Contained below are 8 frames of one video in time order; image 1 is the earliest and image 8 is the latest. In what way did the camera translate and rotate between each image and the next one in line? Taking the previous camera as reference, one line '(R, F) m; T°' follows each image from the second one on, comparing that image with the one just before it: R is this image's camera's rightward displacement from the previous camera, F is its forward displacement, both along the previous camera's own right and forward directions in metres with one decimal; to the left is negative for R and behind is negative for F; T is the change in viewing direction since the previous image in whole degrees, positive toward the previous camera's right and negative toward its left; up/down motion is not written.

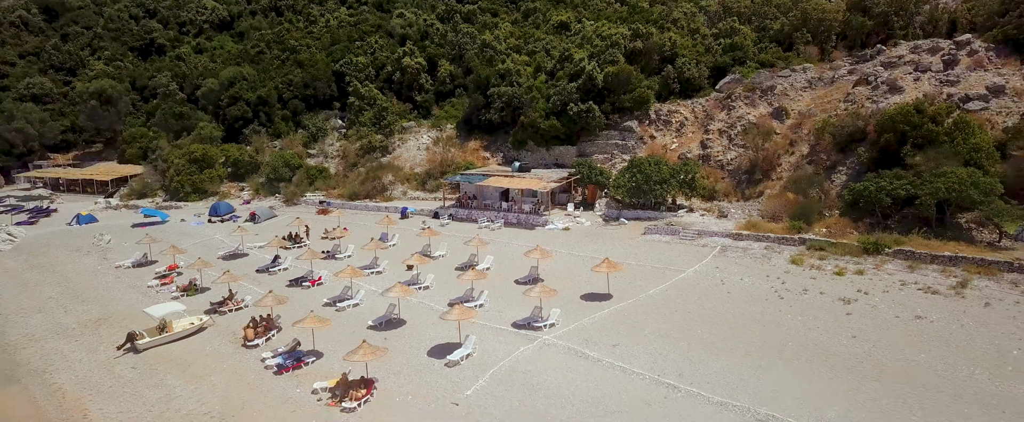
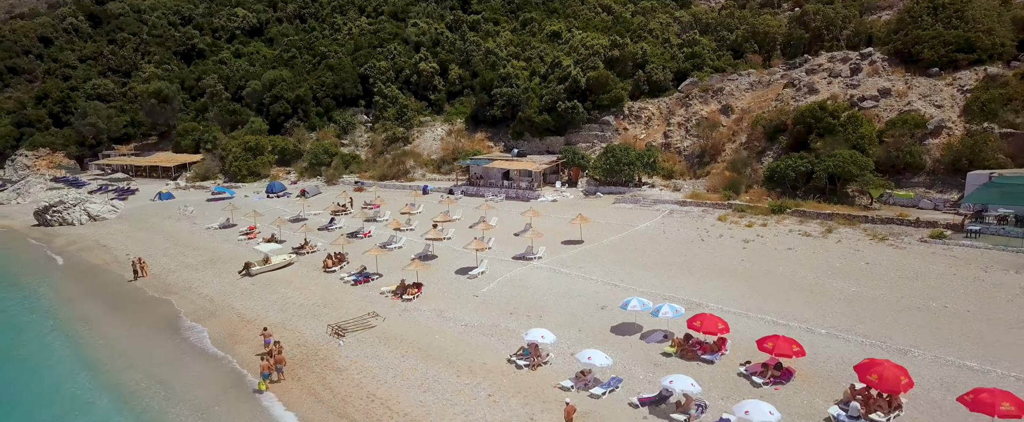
(0.0, -8.6) m; 0°
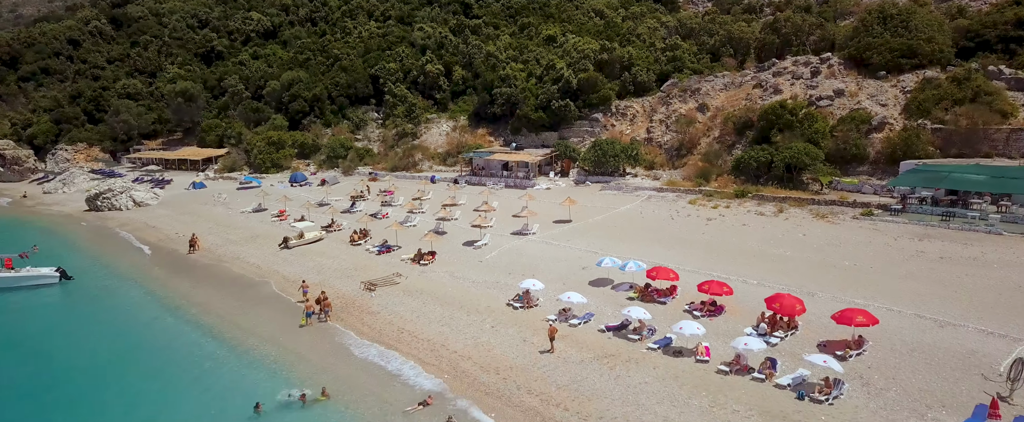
(+0.1, -5.1) m; 0°
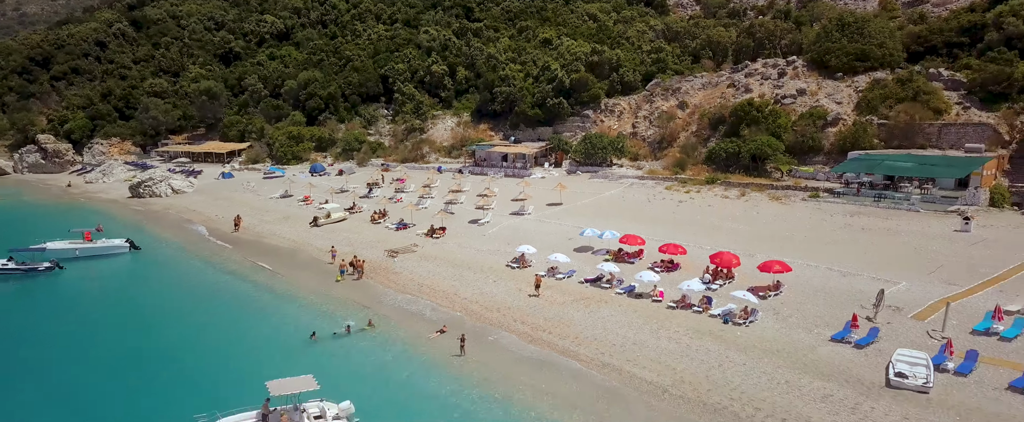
(+0.1, -5.3) m; 0°
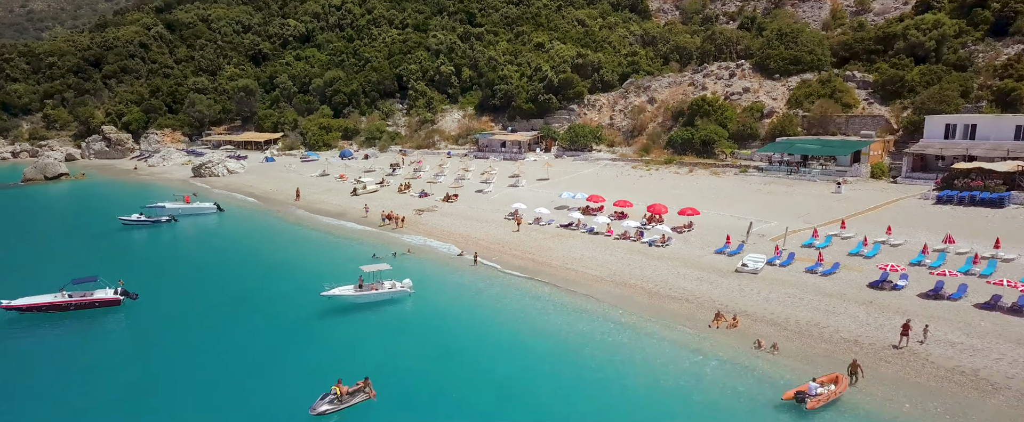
(+0.2, -10.6) m; 0°
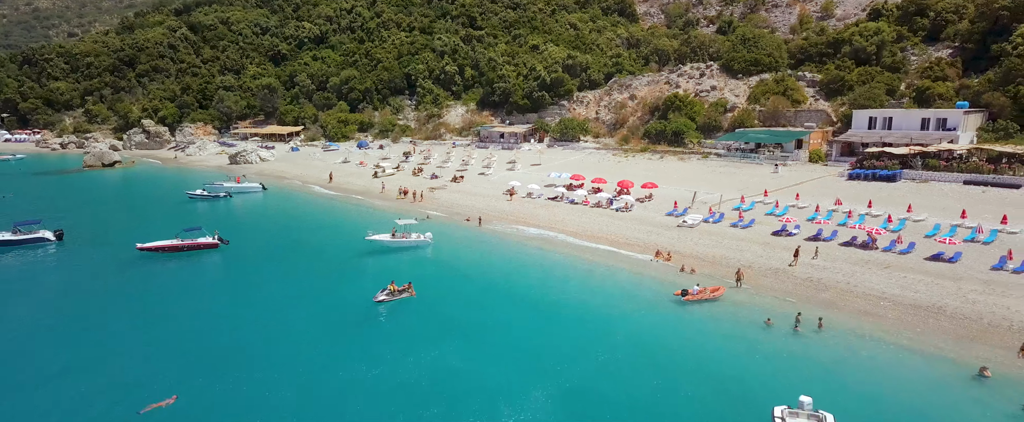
(+0.2, -8.6) m; 0°
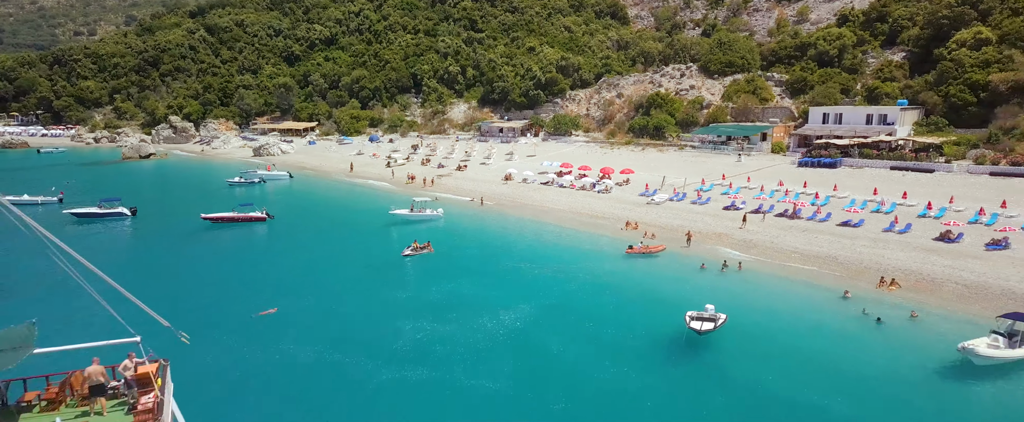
(+0.2, -7.1) m; 0°
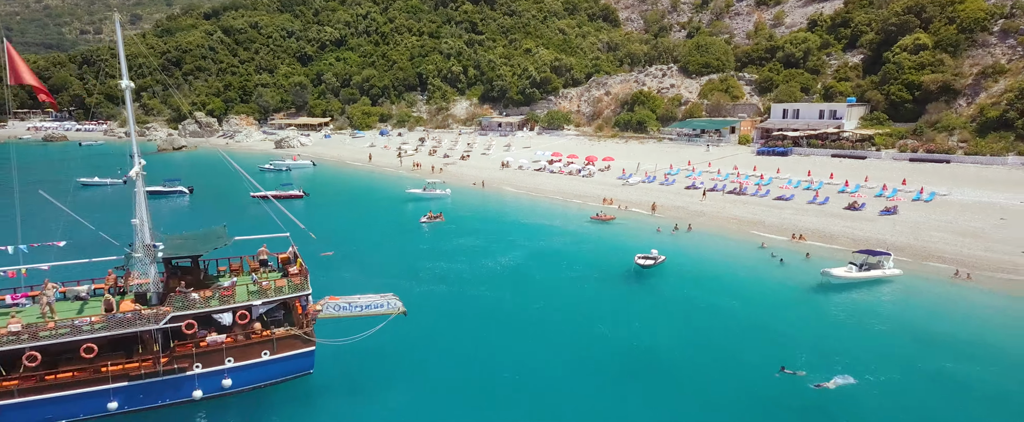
(+0.2, -7.8) m; 0°
